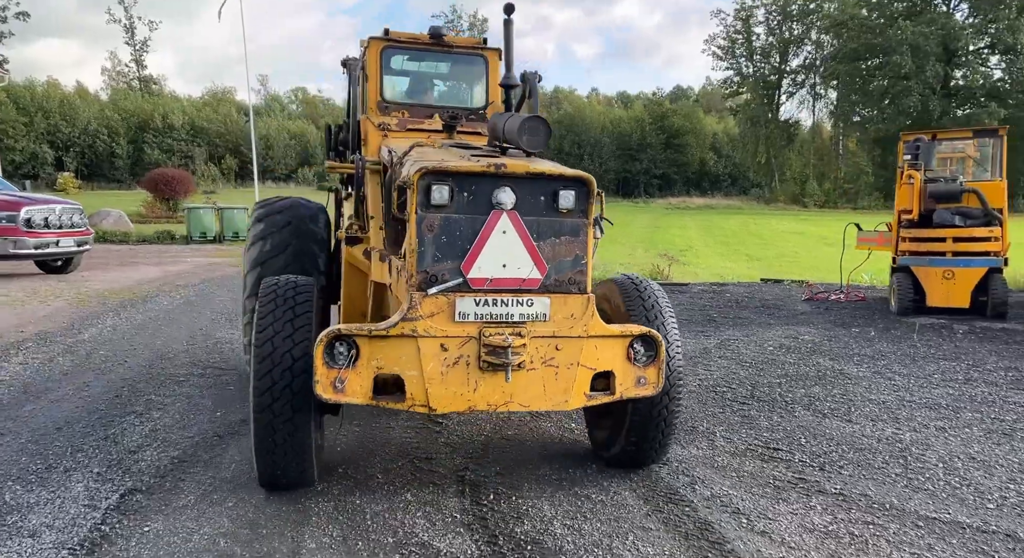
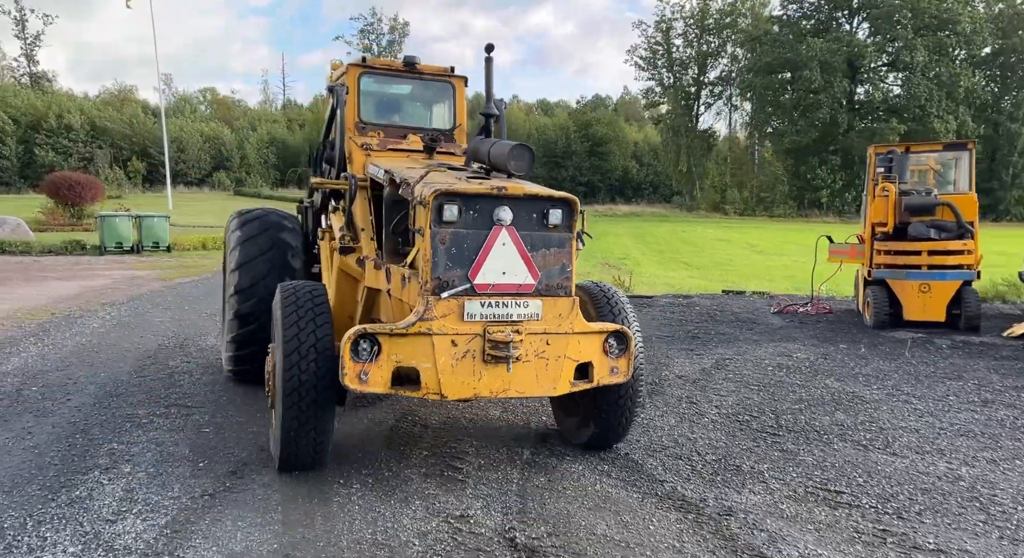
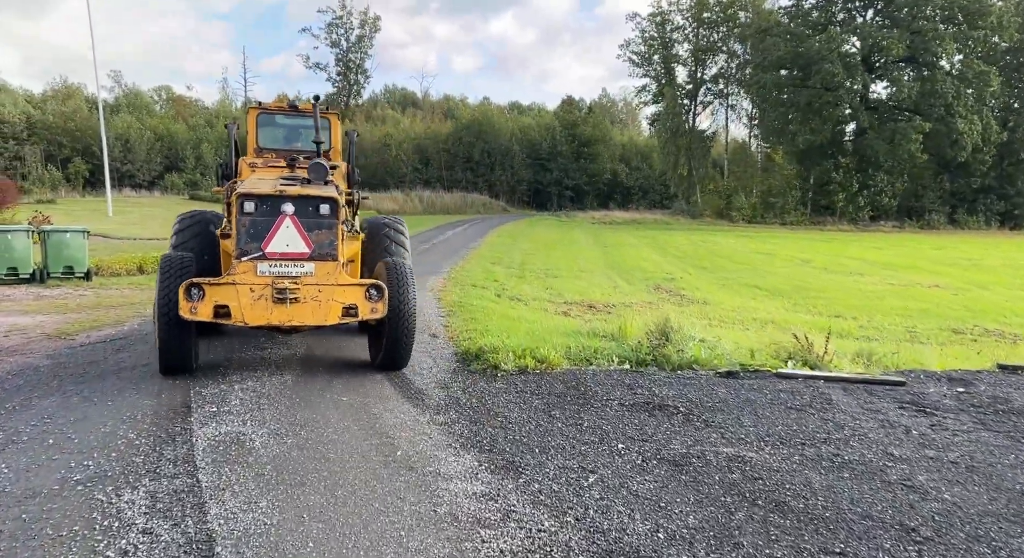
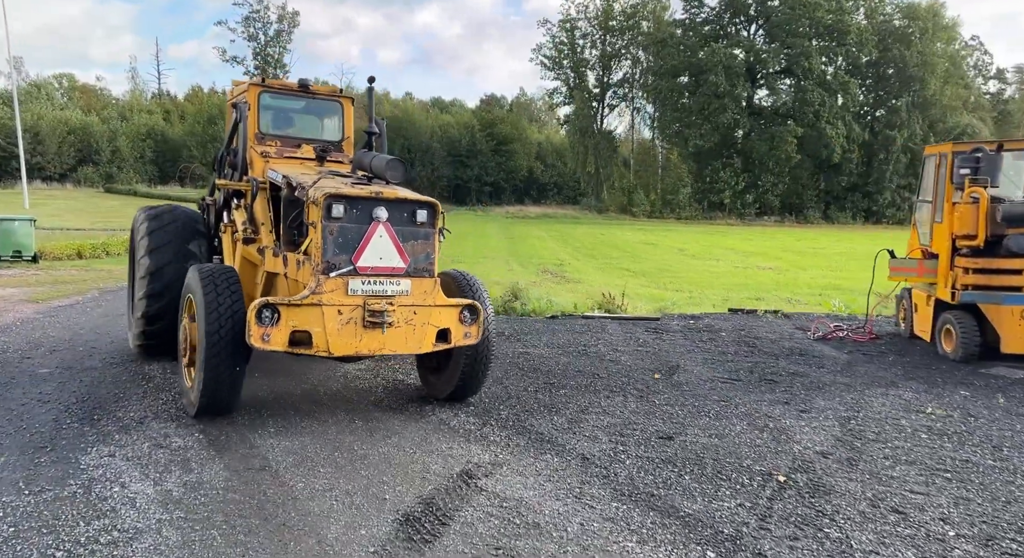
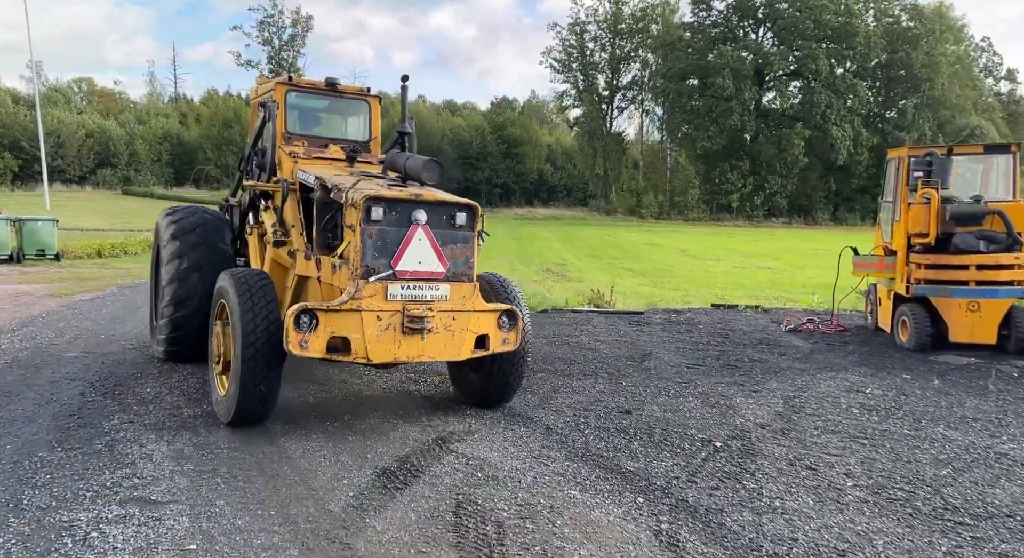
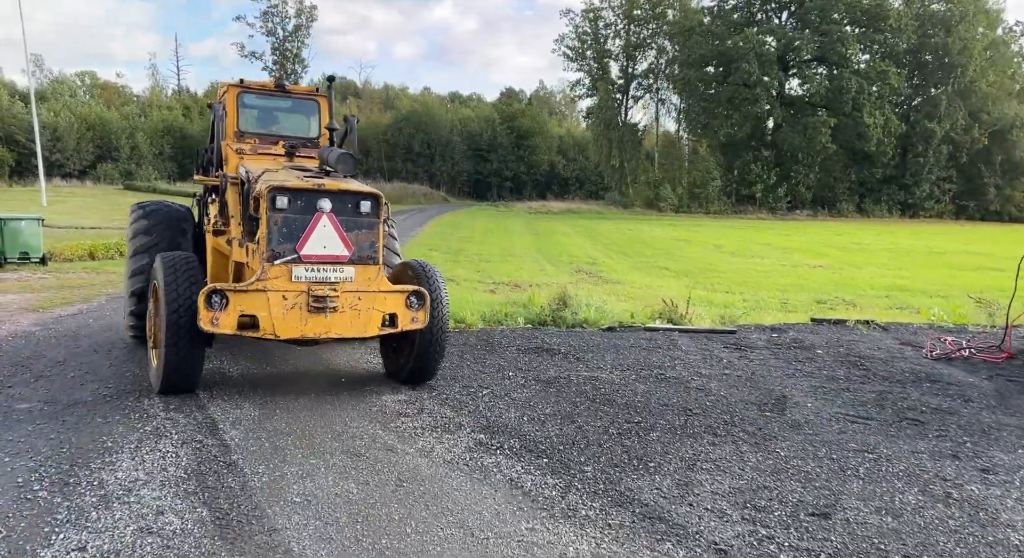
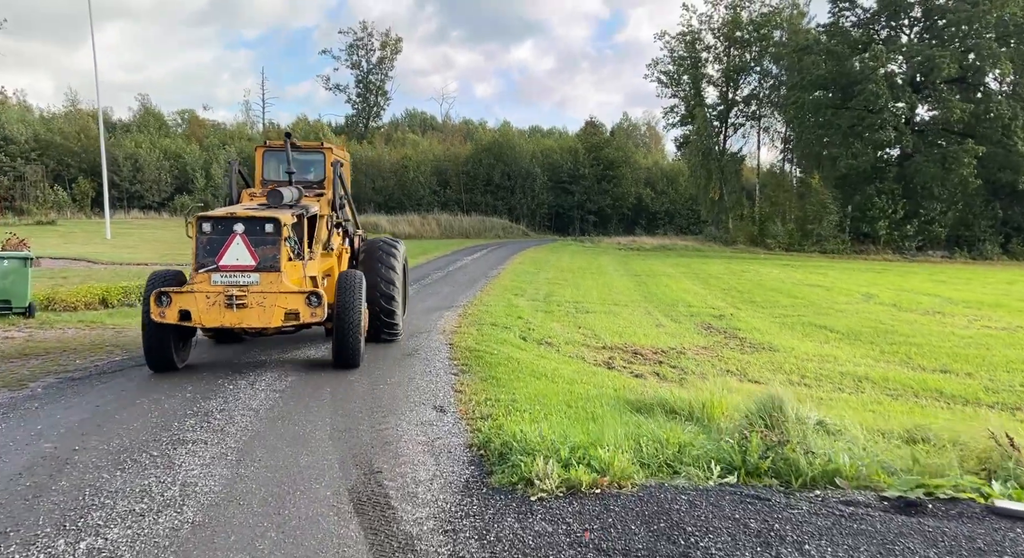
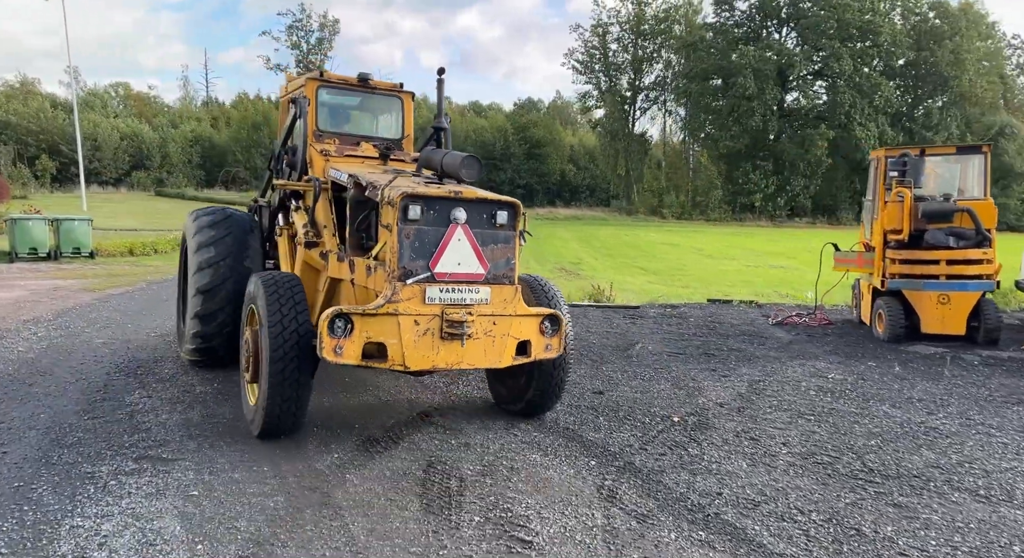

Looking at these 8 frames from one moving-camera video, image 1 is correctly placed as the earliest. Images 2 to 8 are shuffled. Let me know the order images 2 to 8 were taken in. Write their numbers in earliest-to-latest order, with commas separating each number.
2, 8, 5, 4, 6, 3, 7
